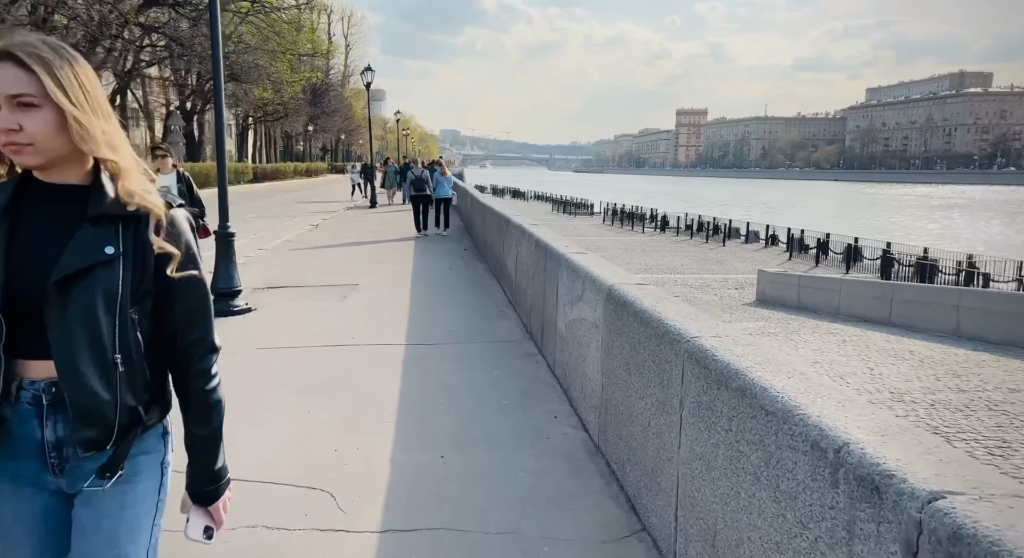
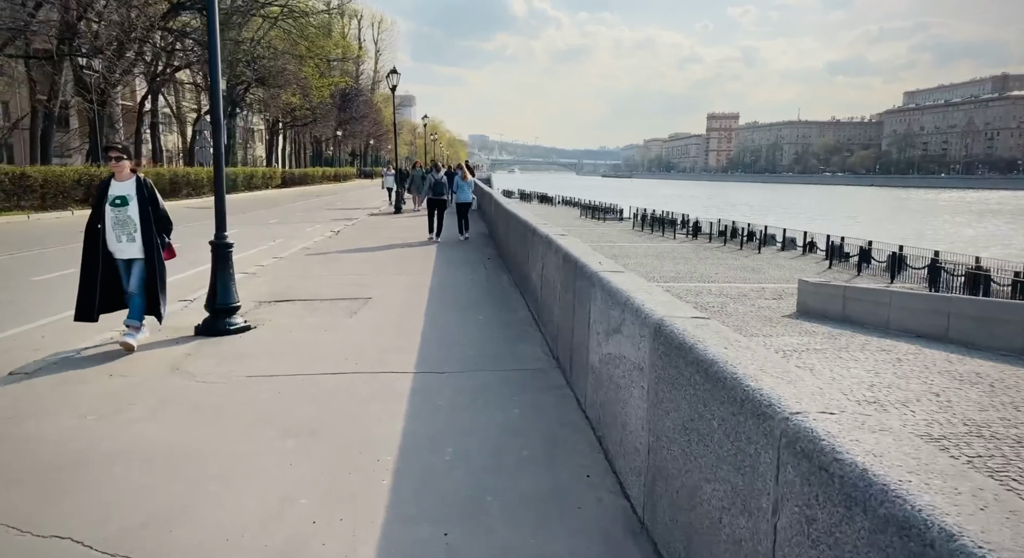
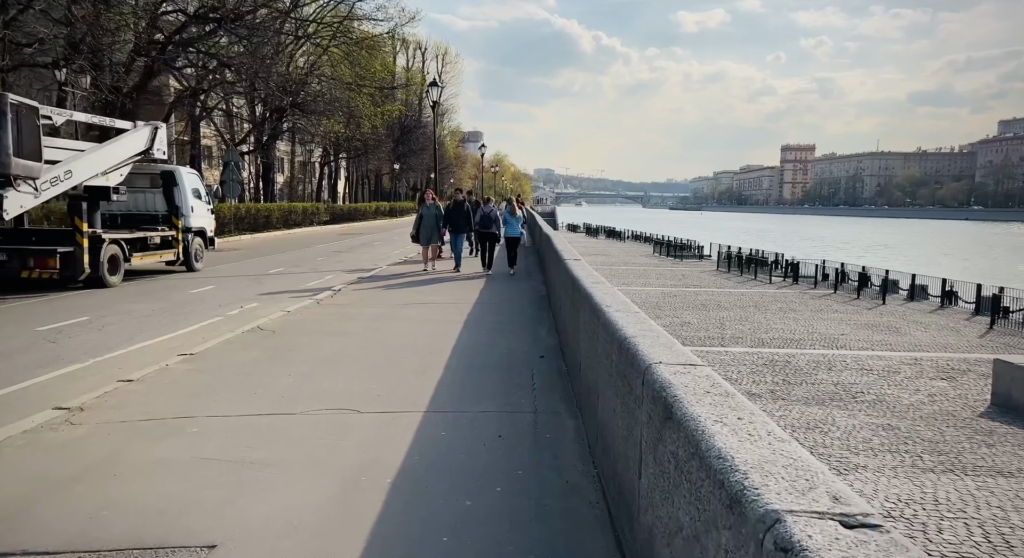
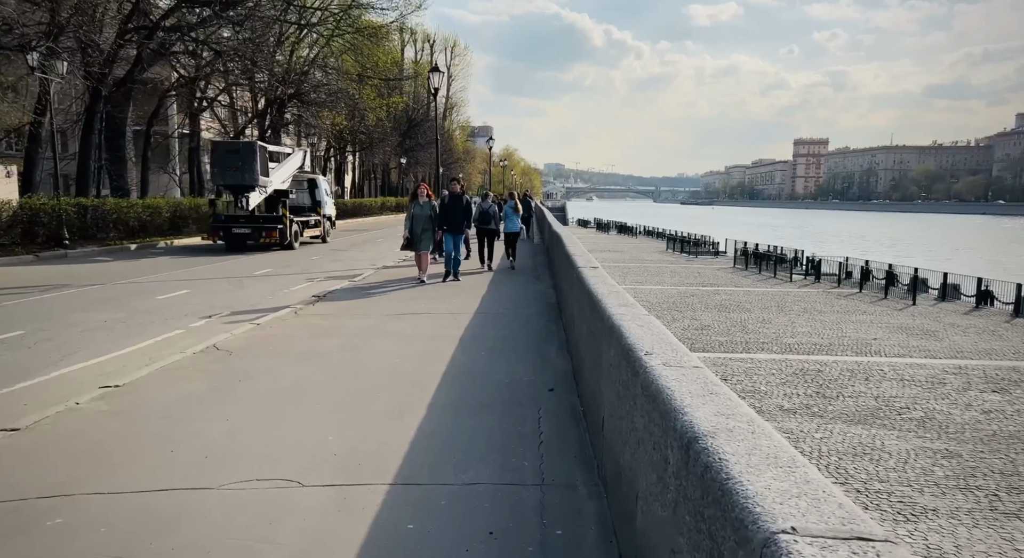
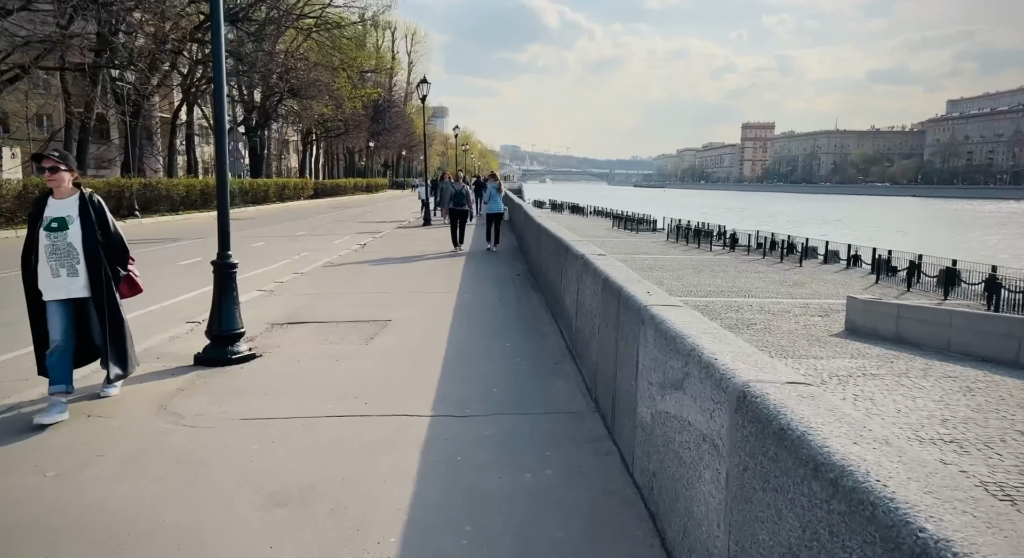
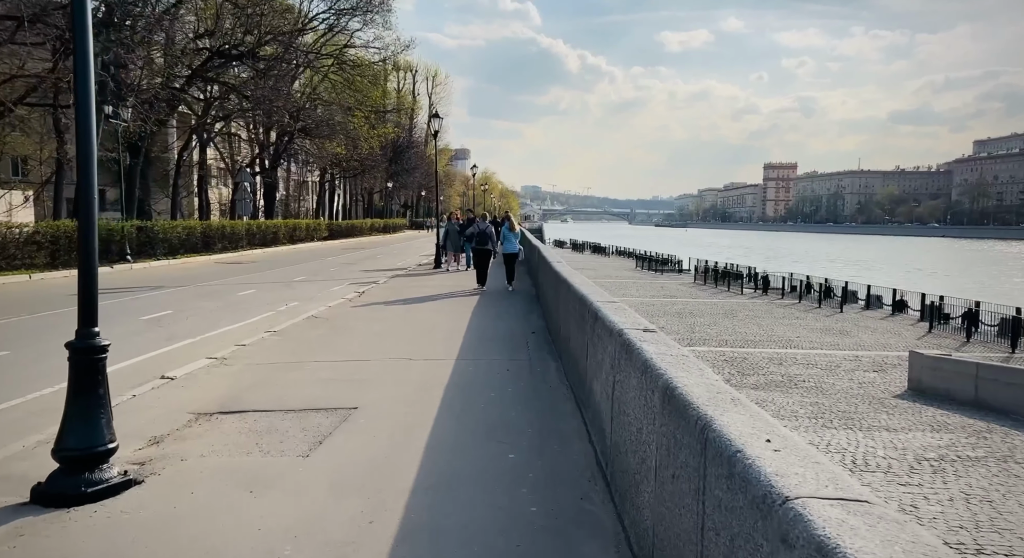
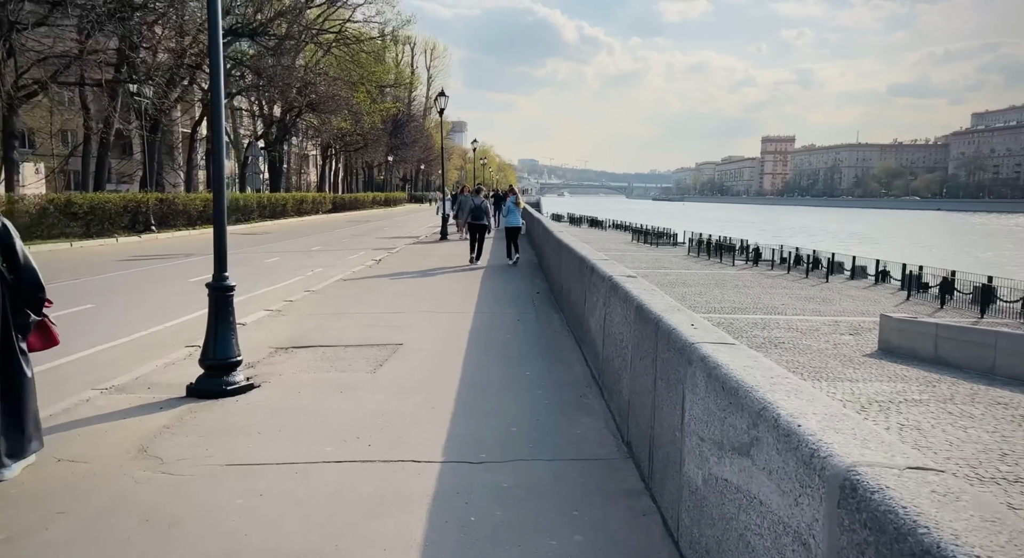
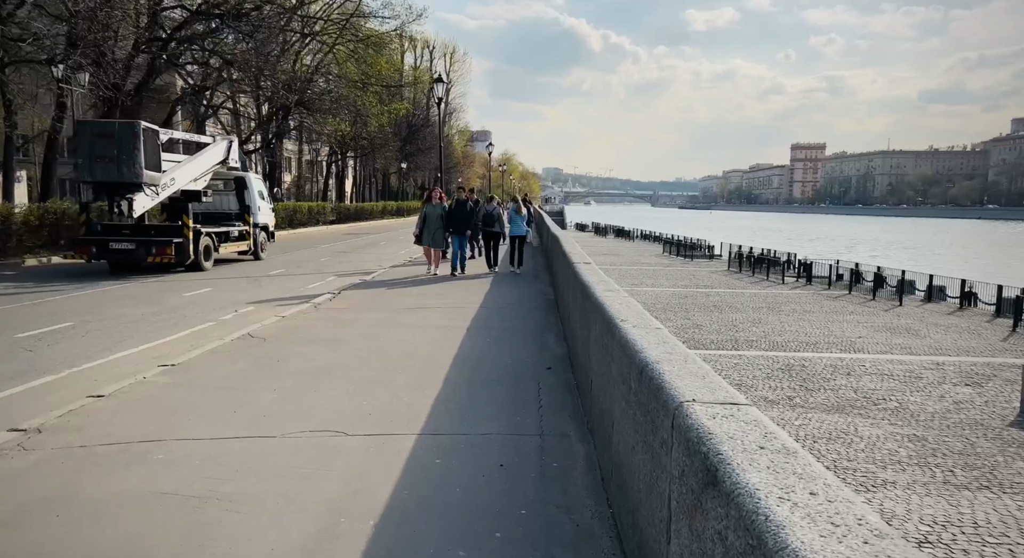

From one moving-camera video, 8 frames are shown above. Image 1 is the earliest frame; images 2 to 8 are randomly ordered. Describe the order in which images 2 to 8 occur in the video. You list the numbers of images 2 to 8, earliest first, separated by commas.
2, 5, 7, 6, 3, 8, 4
